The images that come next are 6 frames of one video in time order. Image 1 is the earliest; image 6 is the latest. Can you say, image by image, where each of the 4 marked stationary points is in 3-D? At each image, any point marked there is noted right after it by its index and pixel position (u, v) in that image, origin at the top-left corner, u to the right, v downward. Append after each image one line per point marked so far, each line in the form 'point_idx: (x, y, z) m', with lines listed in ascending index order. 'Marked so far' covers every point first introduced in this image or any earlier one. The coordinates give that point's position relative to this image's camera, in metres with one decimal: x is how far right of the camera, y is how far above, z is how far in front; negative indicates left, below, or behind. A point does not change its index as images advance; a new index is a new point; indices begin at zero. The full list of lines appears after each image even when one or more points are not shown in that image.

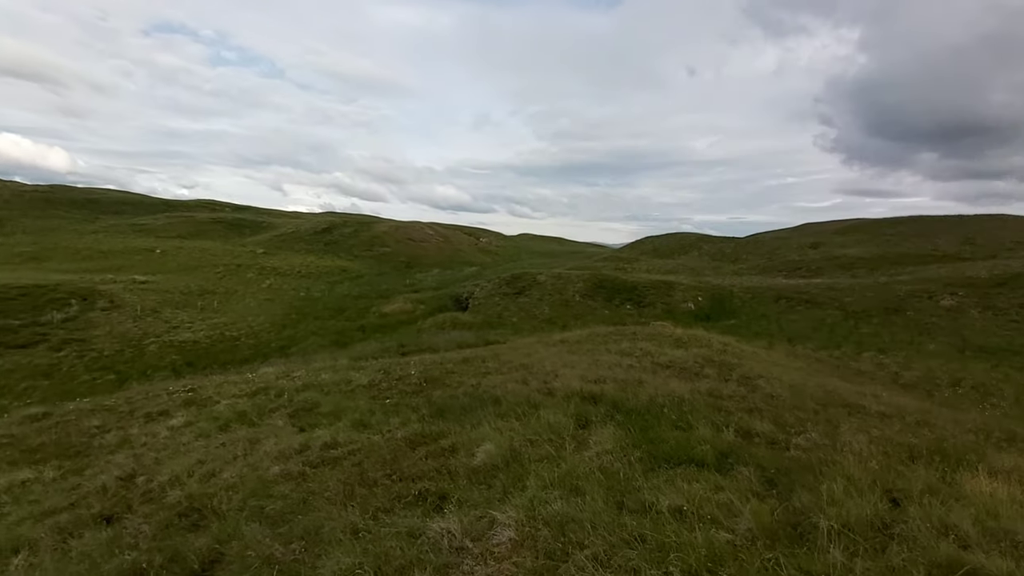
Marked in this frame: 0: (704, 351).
0: (+7.0, -2.3, +18.0) m
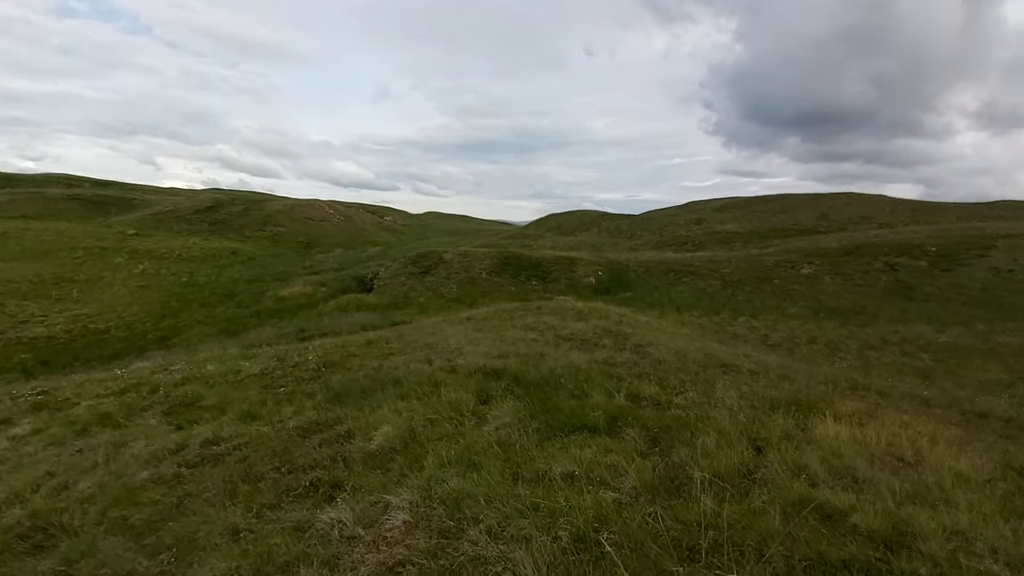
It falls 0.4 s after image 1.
0: (+3.4, -1.3, +18.9) m
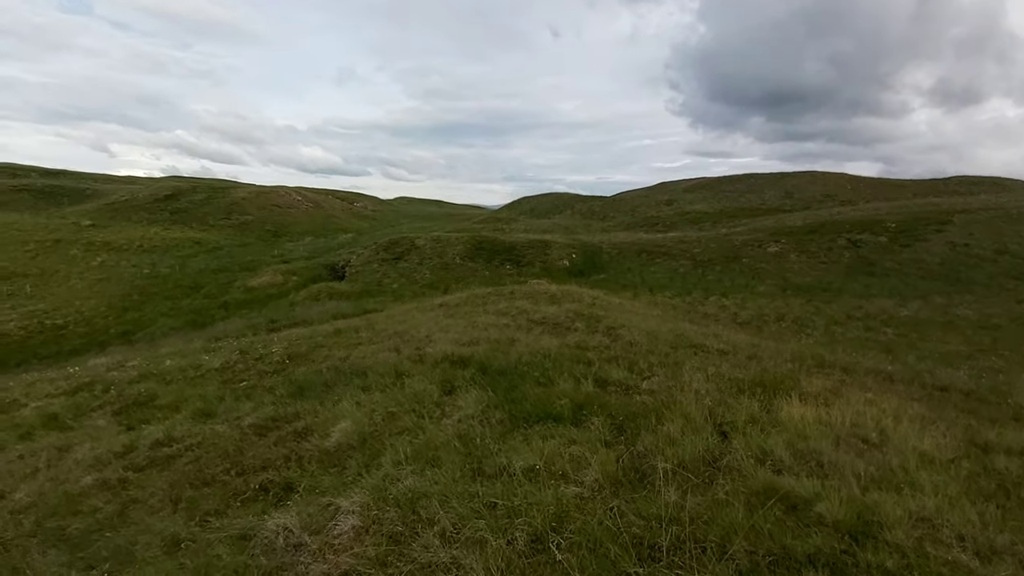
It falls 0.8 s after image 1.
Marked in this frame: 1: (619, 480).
0: (+2.4, -0.7, +18.7) m
1: (+1.0, -1.9, +4.8) m
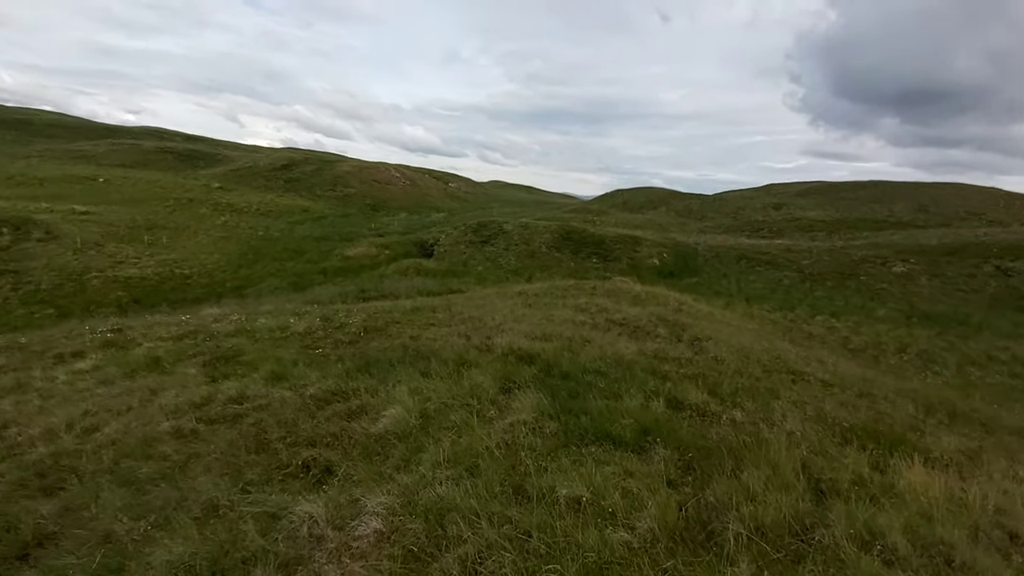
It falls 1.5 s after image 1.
0: (+5.2, -0.8, +17.5) m
1: (+1.3, -2.0, +4.0) m
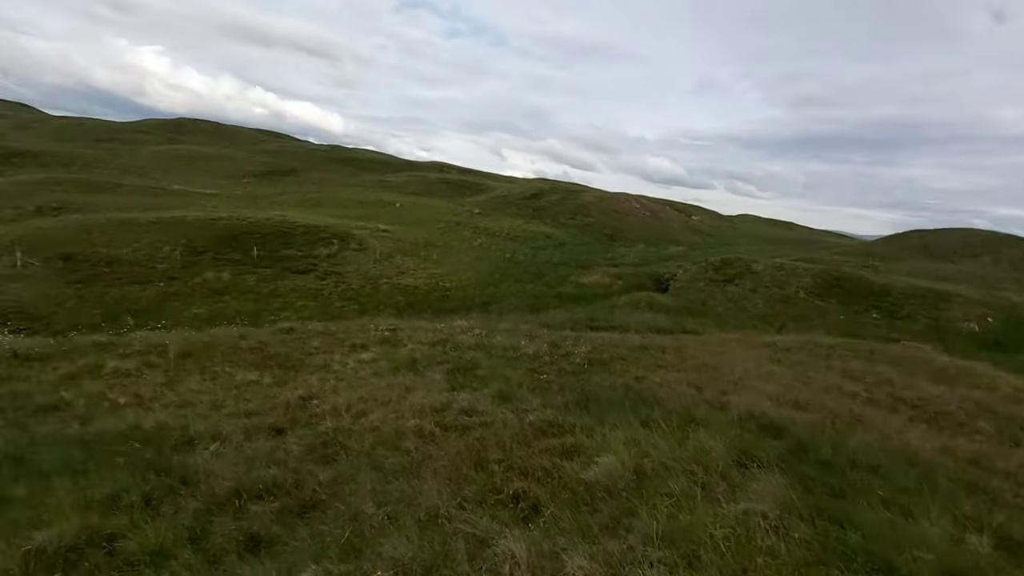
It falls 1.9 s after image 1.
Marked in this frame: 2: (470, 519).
0: (+12.0, -2.7, +13.0) m
1: (+2.6, -2.5, +2.5) m
2: (-0.5, -2.5, +5.5) m
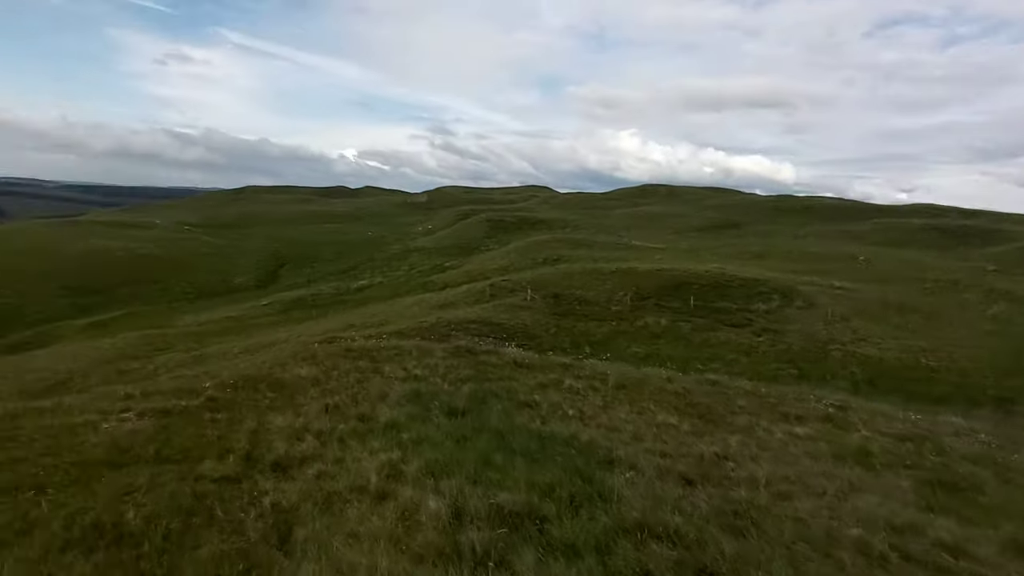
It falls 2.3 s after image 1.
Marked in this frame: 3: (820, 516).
0: (+16.7, -4.7, -0.8) m
1: (+2.8, -2.7, -0.7) m
2: (+3.0, -3.0, +3.5) m
3: (+4.9, -3.5, +7.8) m
